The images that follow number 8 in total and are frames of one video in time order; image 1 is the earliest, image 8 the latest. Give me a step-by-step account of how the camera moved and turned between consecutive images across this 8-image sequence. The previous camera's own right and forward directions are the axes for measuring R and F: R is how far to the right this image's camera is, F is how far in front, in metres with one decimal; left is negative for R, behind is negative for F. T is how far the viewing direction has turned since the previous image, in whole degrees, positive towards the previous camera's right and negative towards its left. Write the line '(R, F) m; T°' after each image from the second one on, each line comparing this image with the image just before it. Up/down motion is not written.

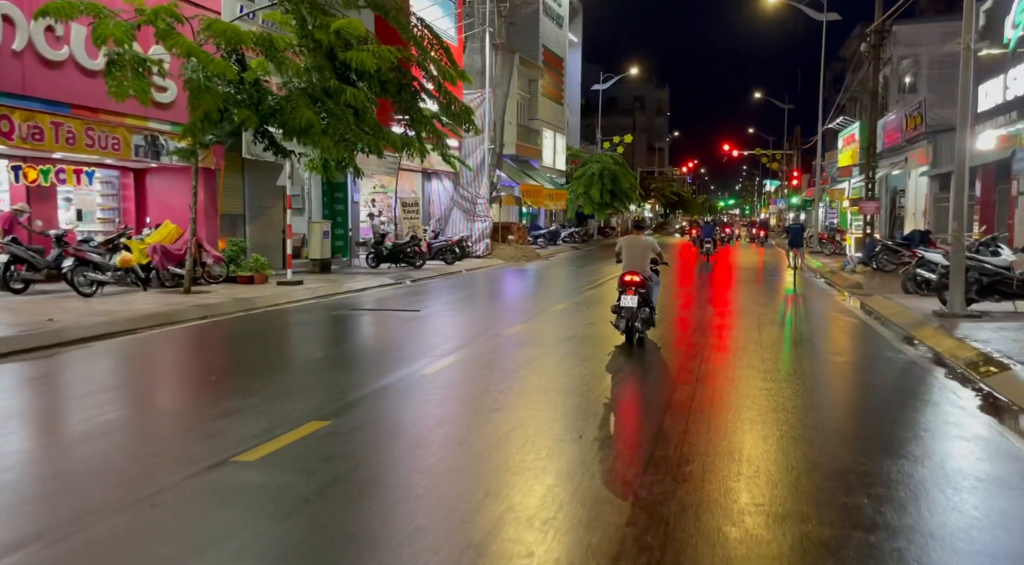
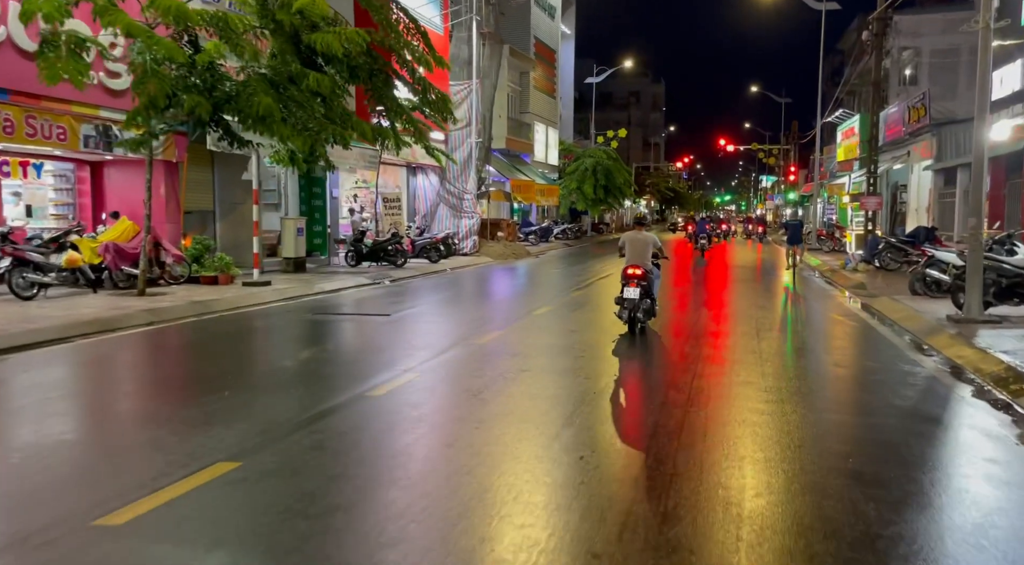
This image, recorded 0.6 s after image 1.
(+0.3, +1.1) m; 0°
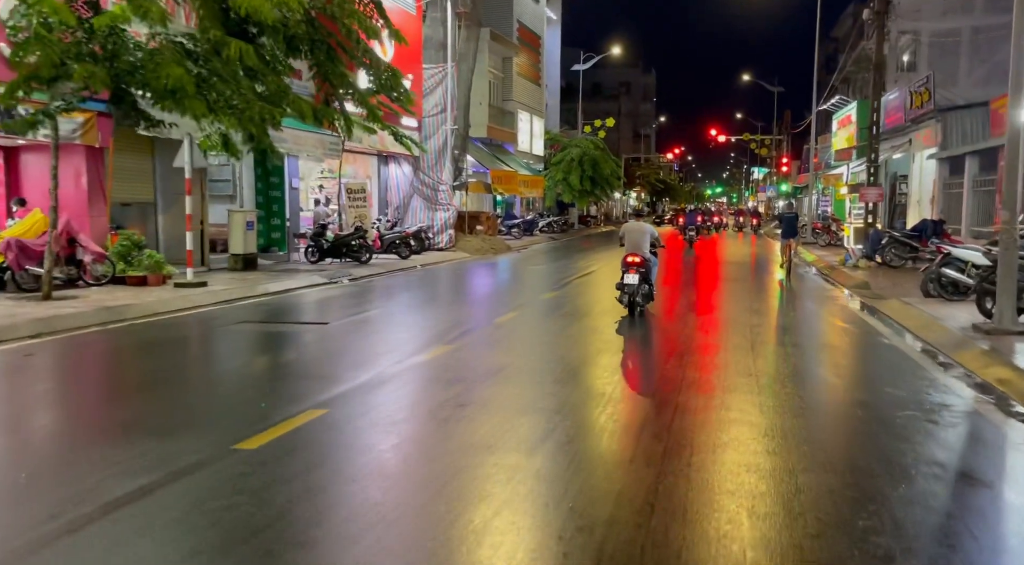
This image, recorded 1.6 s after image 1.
(+0.5, +1.8) m; +1°
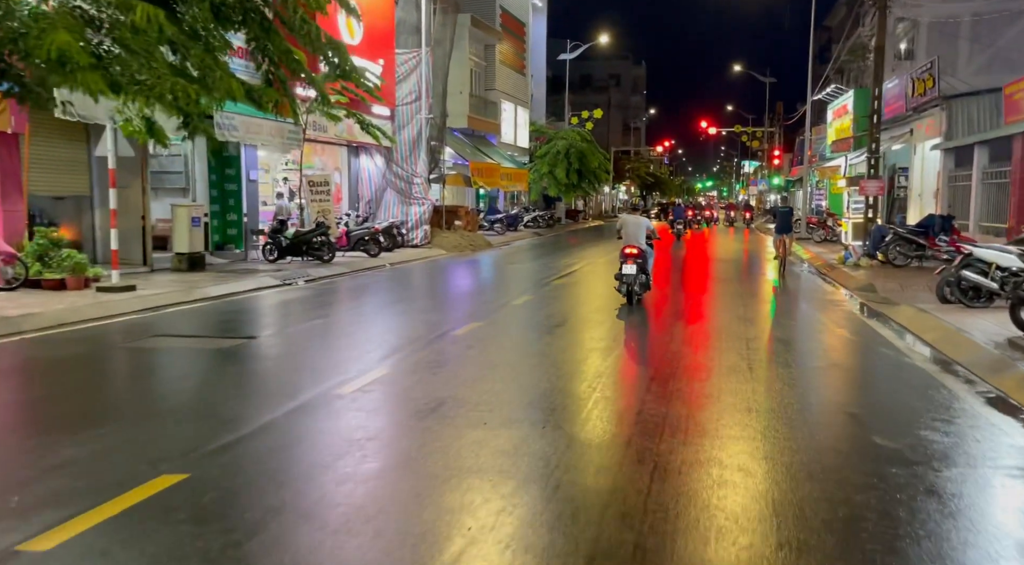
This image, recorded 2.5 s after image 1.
(+0.4, +1.6) m; +1°
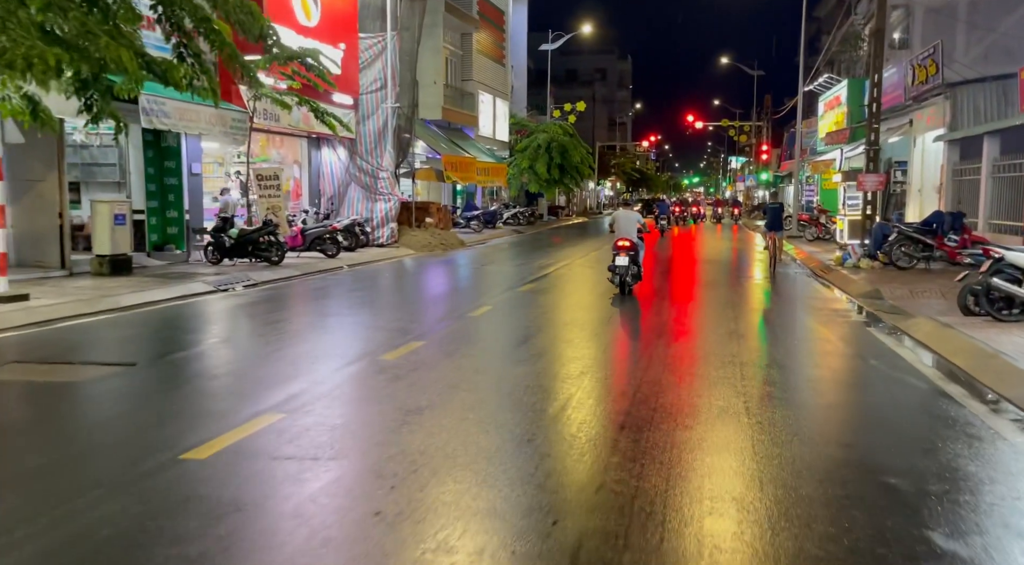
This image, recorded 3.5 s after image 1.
(+0.4, +1.8) m; +1°
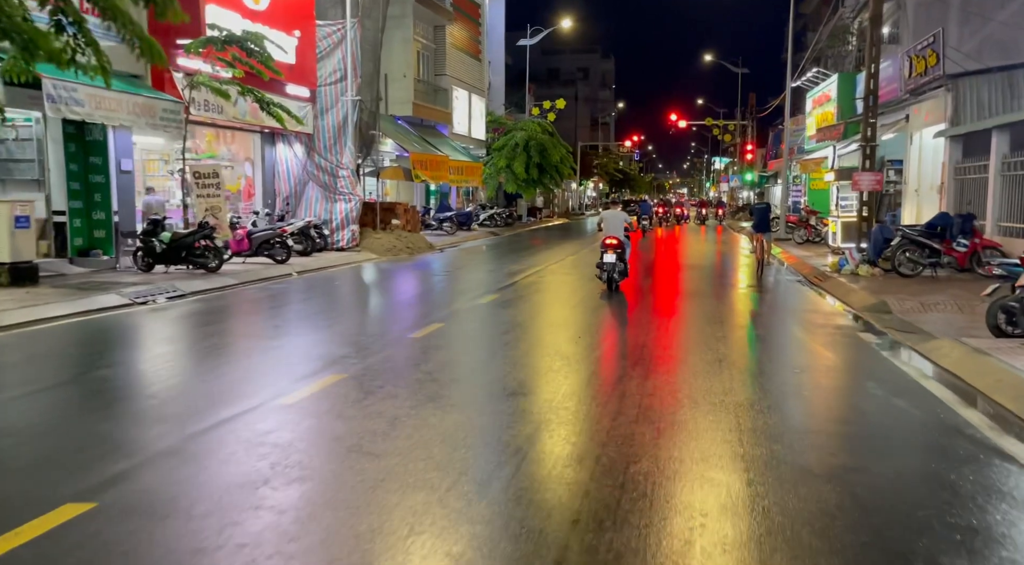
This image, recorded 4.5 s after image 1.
(+0.4, +1.7) m; +1°
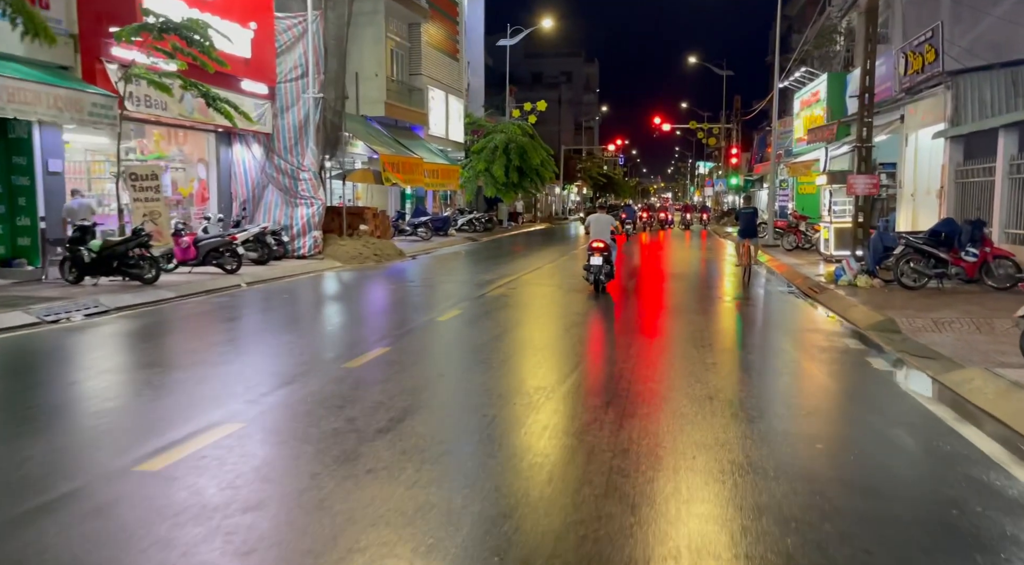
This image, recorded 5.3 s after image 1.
(+0.3, +1.4) m; +1°
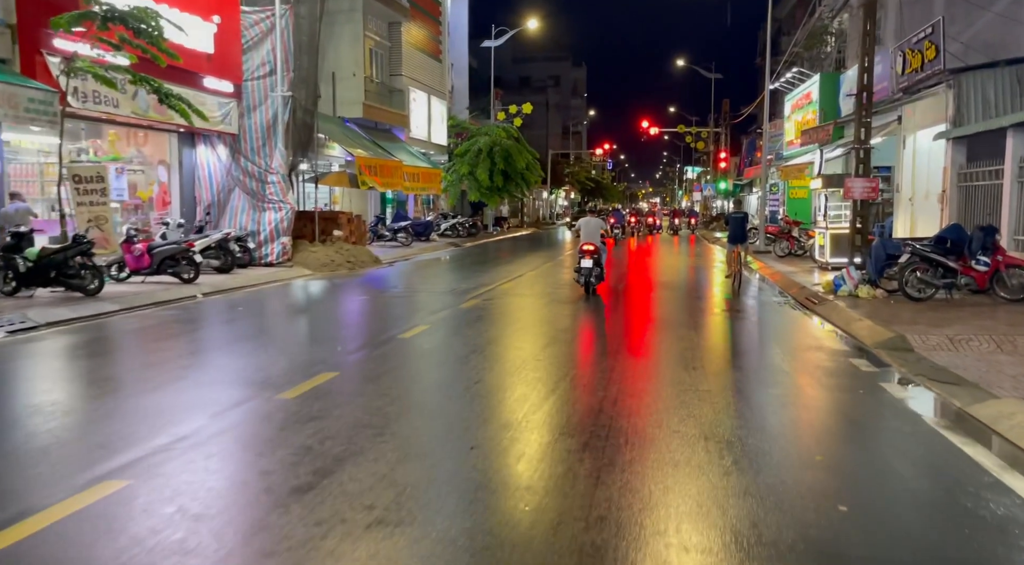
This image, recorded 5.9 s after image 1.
(+0.2, +1.1) m; +1°
